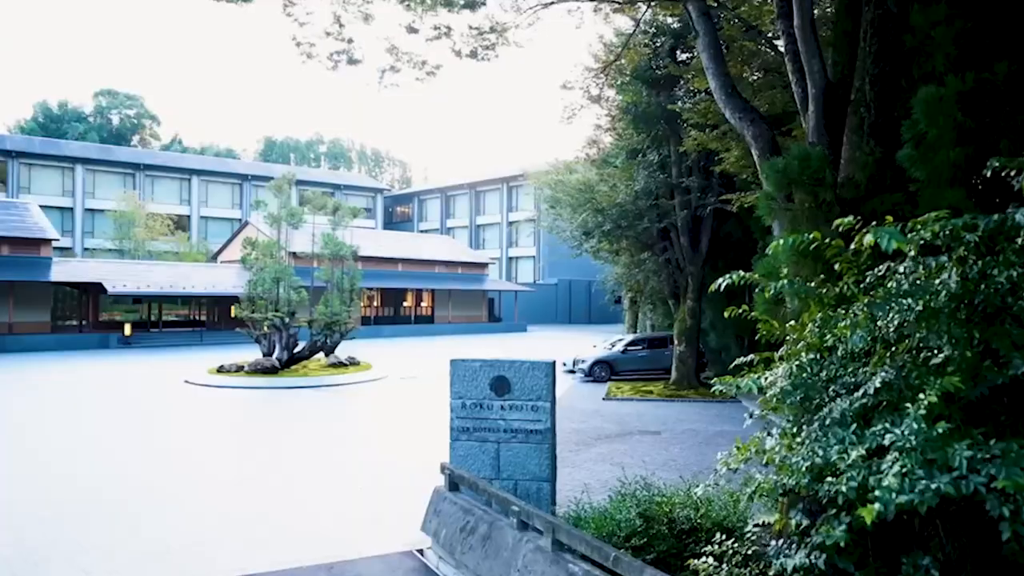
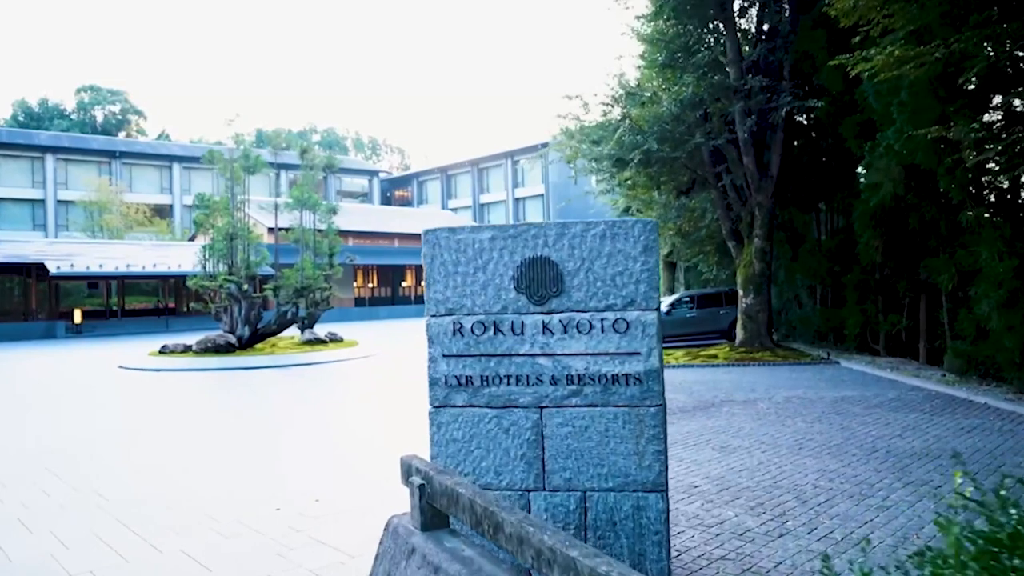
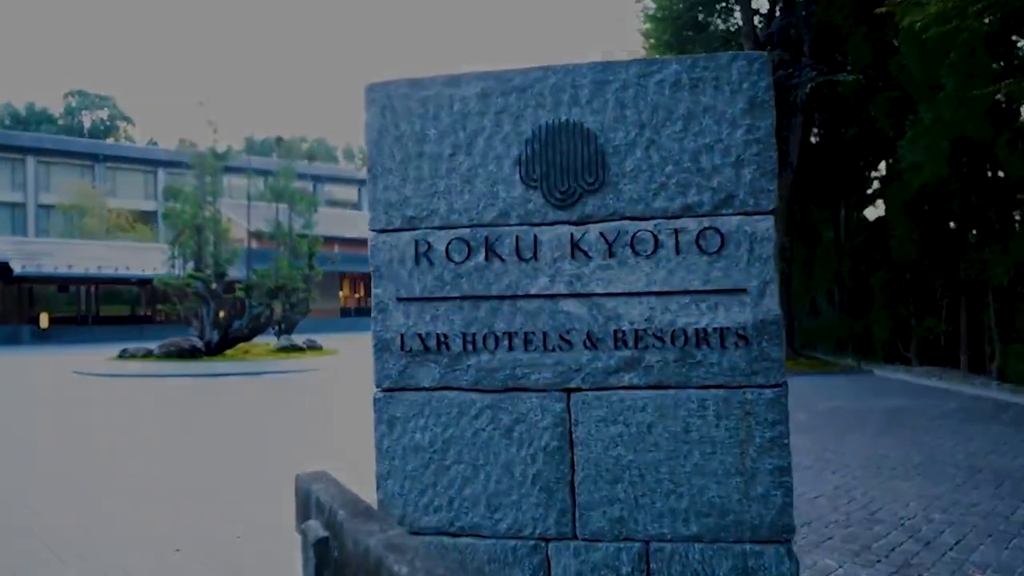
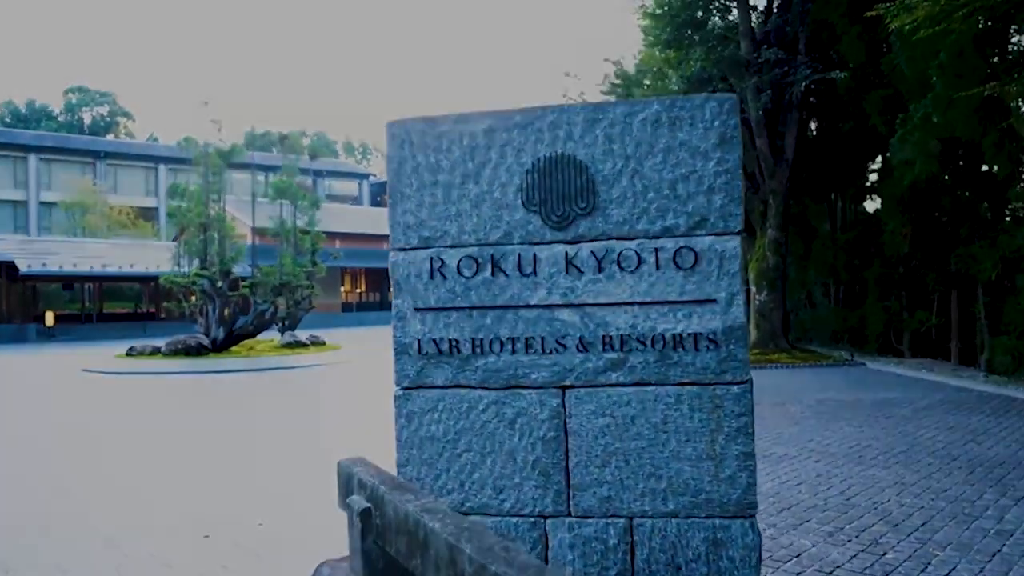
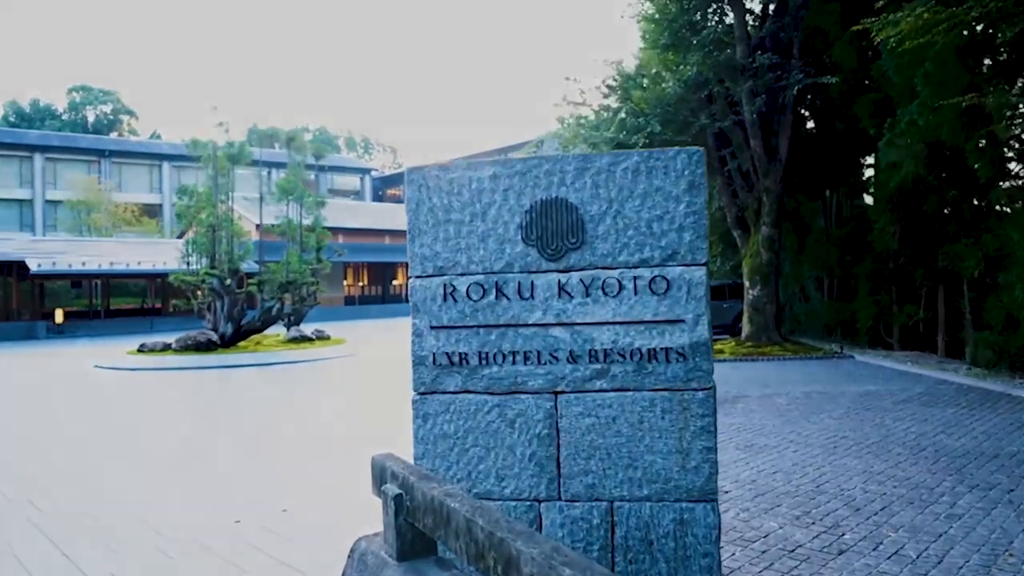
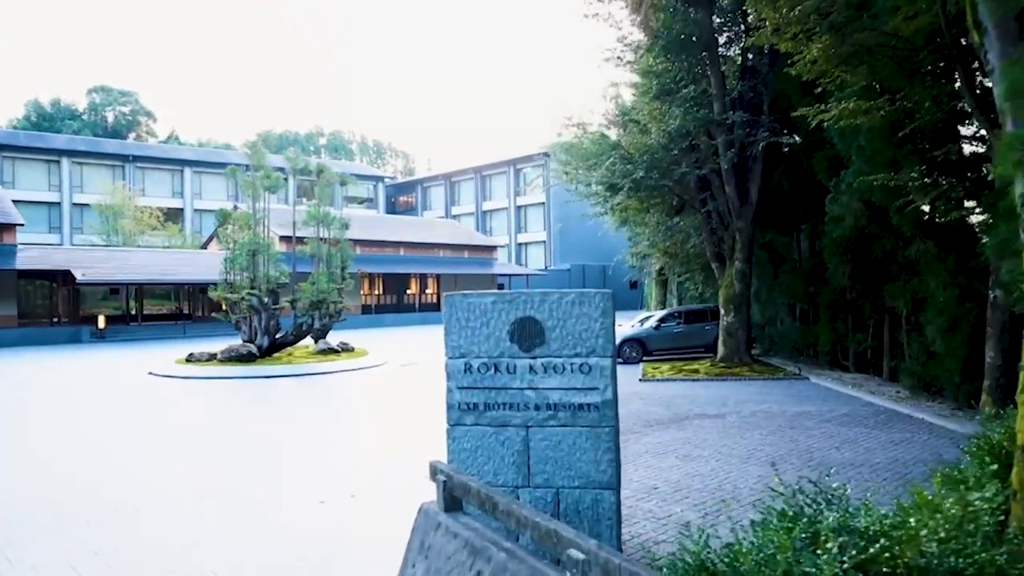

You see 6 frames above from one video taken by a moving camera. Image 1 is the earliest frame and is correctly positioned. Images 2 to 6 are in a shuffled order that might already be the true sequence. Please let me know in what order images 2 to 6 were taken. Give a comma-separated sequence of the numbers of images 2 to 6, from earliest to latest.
6, 2, 5, 4, 3
